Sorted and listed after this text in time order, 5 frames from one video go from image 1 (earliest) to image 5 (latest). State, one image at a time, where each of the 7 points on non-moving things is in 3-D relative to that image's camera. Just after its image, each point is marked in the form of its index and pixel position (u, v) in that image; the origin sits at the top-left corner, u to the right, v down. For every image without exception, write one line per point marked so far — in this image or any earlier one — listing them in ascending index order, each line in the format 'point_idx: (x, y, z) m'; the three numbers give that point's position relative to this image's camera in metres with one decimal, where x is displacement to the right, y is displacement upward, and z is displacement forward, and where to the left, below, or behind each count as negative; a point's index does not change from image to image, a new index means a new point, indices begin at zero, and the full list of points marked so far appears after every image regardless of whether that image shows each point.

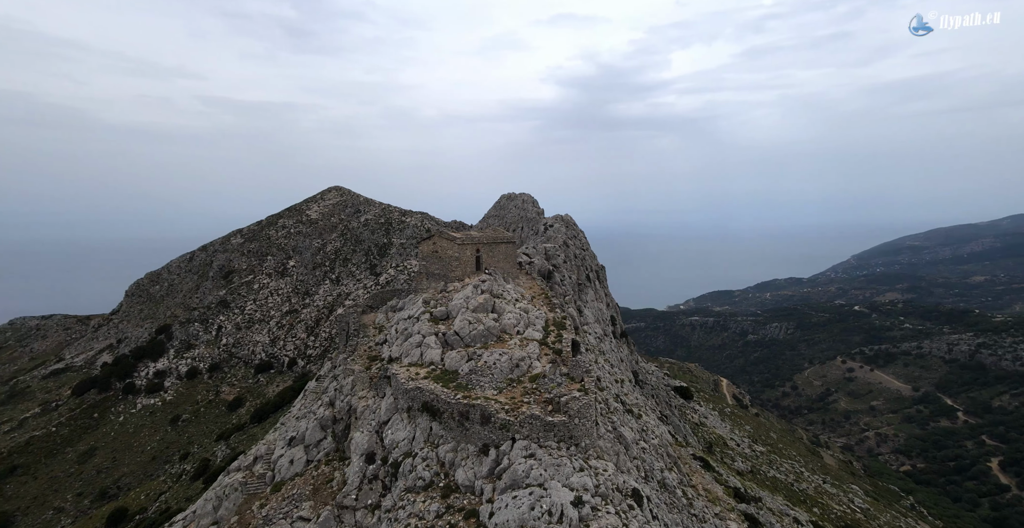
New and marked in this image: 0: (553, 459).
0: (+0.8, -4.9, +11.8) m
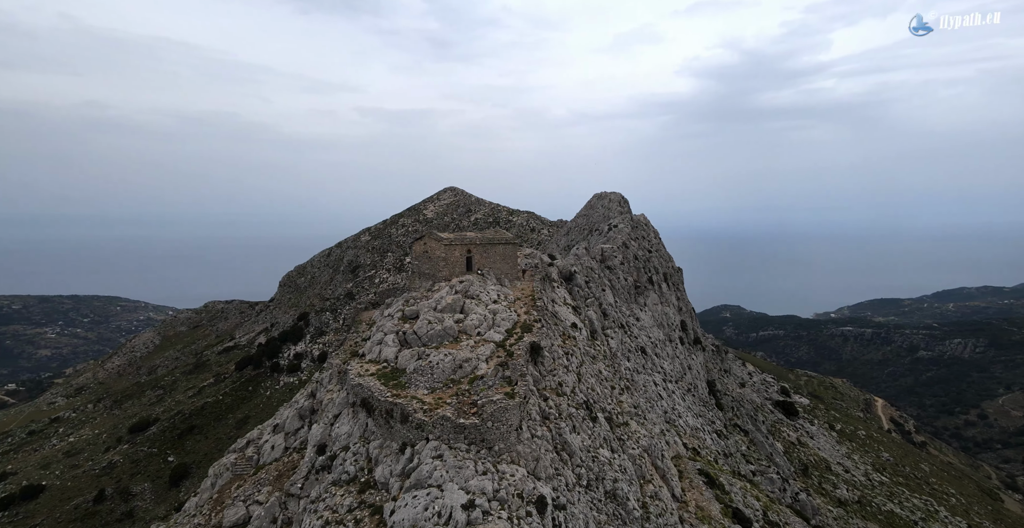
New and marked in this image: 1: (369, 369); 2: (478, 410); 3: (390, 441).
0: (-1.3, -5.0, +11.8) m
1: (-4.9, -3.6, +15.9) m
2: (-0.8, -3.9, +12.4) m
3: (-3.4, -5.0, +13.2) m
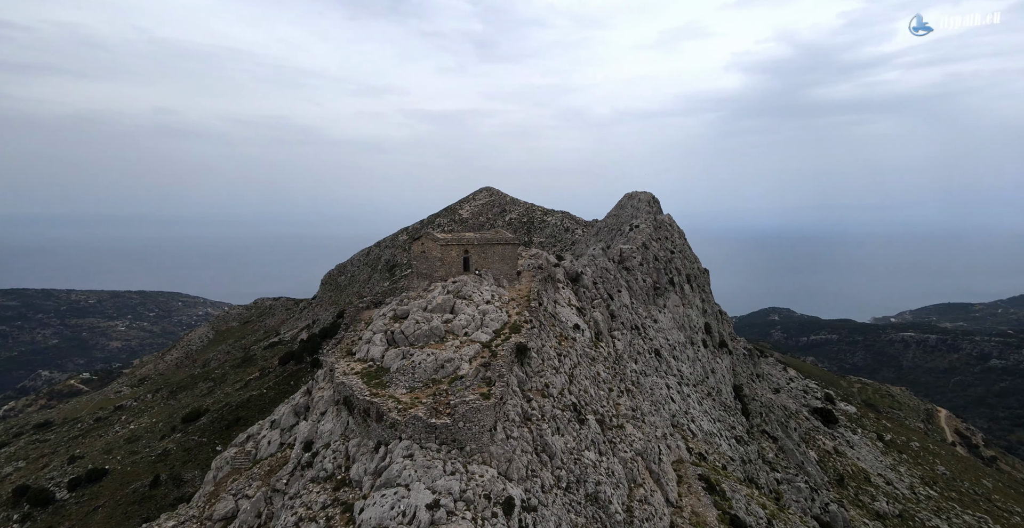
0: (-2.0, -5.0, +11.9) m
1: (-5.4, -3.6, +16.2) m
2: (-1.5, -3.9, +12.5) m
3: (-4.0, -5.0, +13.4) m
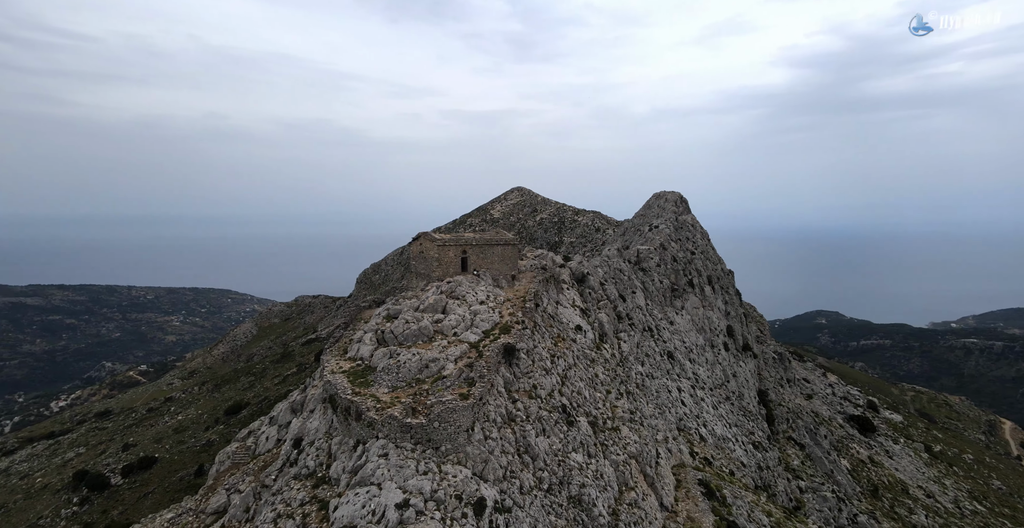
0: (-2.6, -5.0, +11.9) m
1: (-5.8, -3.6, +16.4) m
2: (-2.1, -3.9, +12.5) m
3: (-4.6, -5.0, +13.5) m
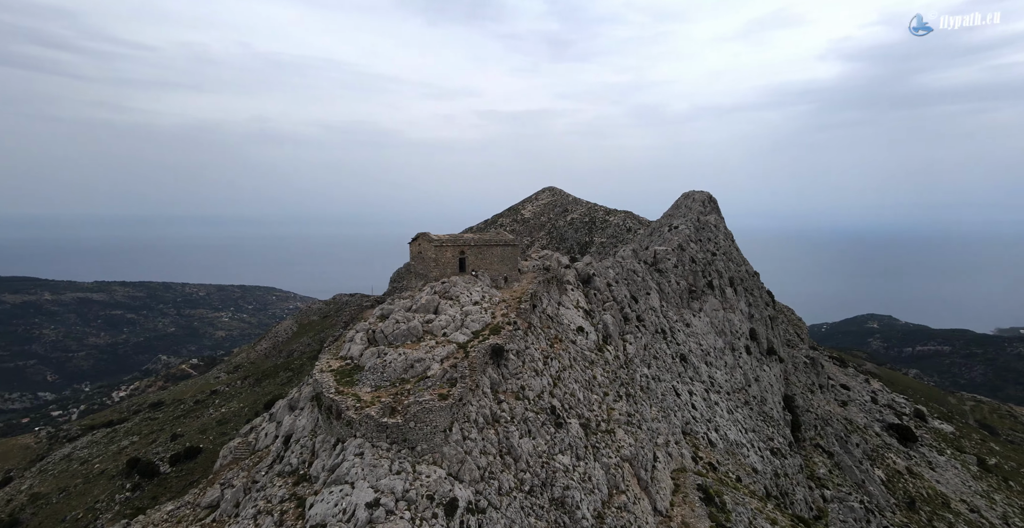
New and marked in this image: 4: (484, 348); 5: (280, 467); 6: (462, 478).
0: (-3.2, -5.0, +12.1) m
1: (-6.3, -3.6, +16.6) m
2: (-2.7, -3.9, +12.6) m
3: (-5.1, -5.0, +13.7) m
4: (-0.8, -3.0, +16.7) m
5: (-6.8, -6.1, +14.2) m
6: (-0.9, -5.8, +12.5) m
